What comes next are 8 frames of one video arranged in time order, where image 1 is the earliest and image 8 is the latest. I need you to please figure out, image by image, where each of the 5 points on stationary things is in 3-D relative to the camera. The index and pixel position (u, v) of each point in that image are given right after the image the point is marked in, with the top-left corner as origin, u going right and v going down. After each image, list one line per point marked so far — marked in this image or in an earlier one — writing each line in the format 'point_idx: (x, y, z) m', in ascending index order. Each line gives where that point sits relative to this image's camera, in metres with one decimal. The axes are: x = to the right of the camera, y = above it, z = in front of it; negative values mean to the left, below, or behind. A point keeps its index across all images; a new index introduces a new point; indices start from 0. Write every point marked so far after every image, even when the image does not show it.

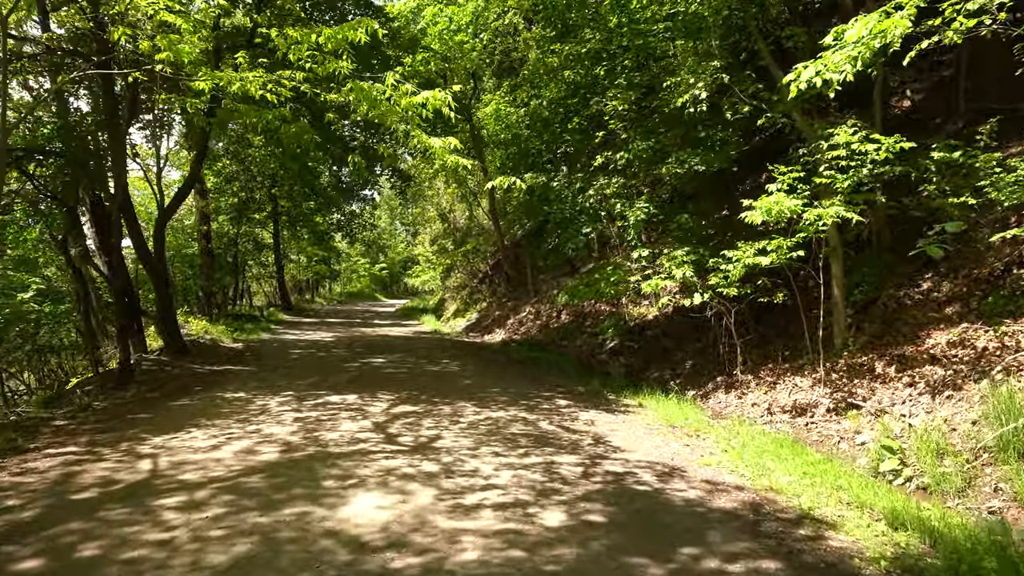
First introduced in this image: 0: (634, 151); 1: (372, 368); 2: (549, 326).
0: (+1.7, +1.9, +9.7) m
1: (-2.1, -1.2, +10.7) m
2: (+0.9, -0.9, +16.9) m
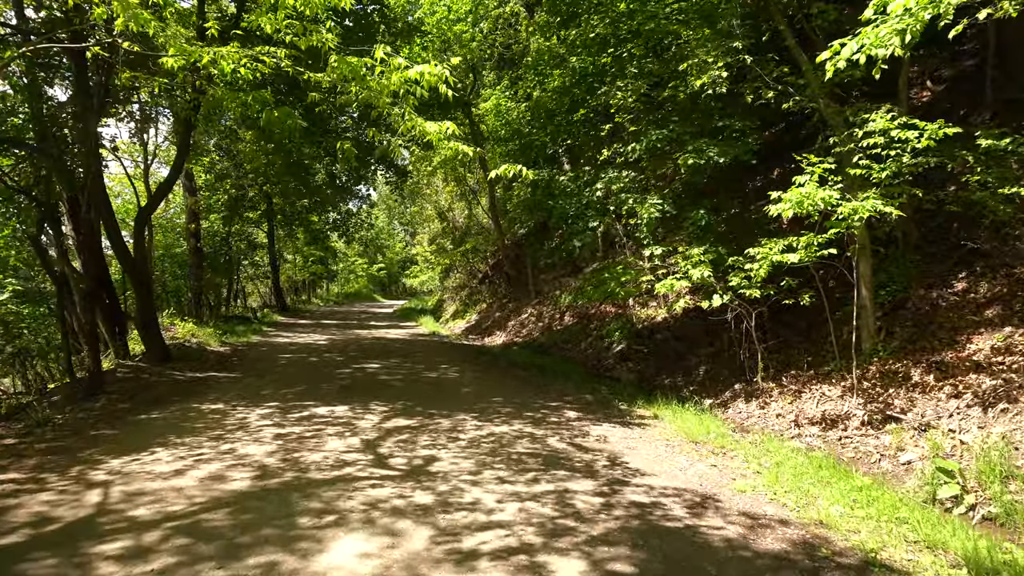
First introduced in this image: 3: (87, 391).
0: (+1.8, +1.9, +9.0) m
1: (-2.1, -1.3, +10.0) m
2: (+0.9, -1.0, +16.2) m
3: (-4.6, -1.1, +7.5) m
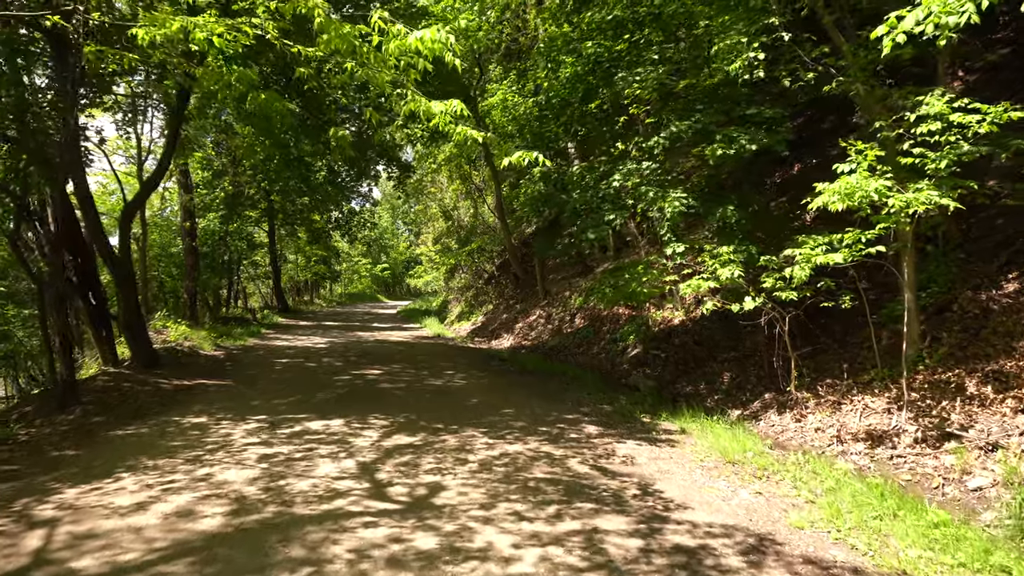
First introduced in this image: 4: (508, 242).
0: (+1.9, +1.9, +8.3) m
1: (-2.0, -1.3, +9.4) m
2: (+1.1, -1.0, +15.5) m
3: (-4.5, -1.1, +6.8) m
4: (-0.1, +1.3, +19.9) m
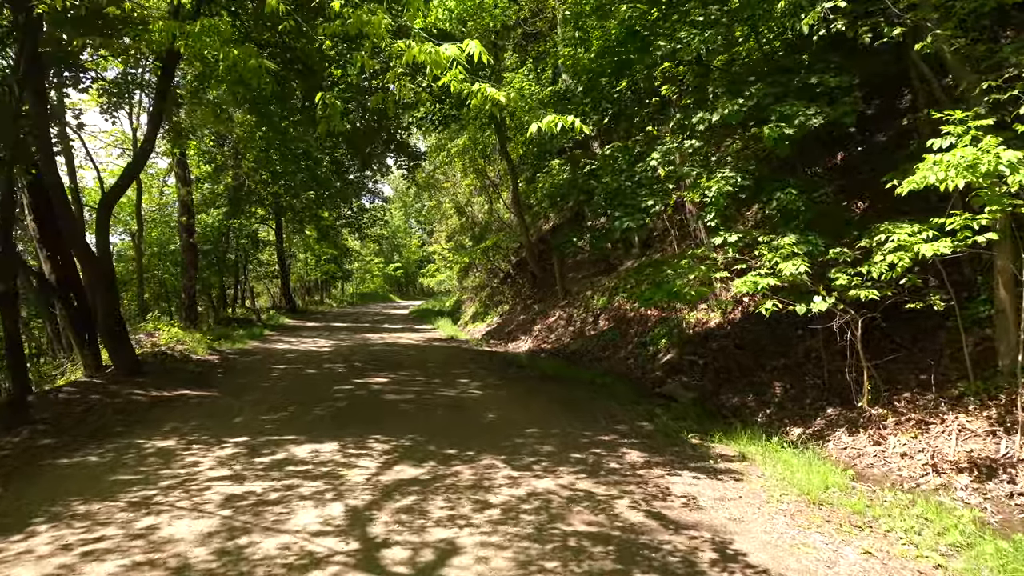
0: (+2.2, +1.9, +7.2) m
1: (-1.7, -1.3, +8.3) m
2: (+1.5, -1.0, +14.4) m
3: (-4.3, -1.1, +5.8) m
4: (+0.4, +1.4, +18.8) m
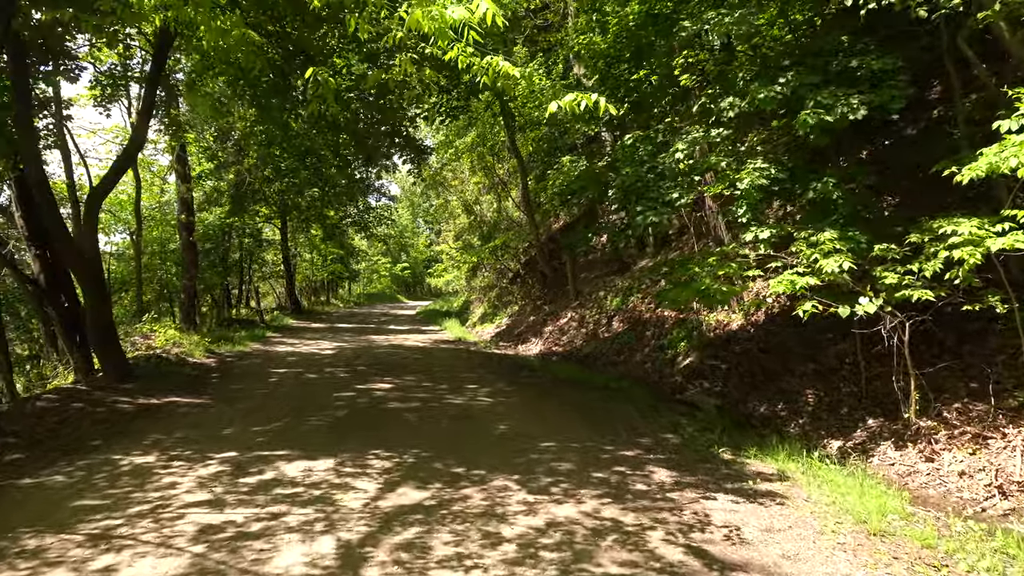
0: (+2.3, +1.9, +6.6) m
1: (-1.6, -1.3, +7.8) m
2: (+1.7, -1.0, +13.8) m
3: (-4.2, -1.1, +5.3) m
4: (+0.6, +1.3, +18.2) m
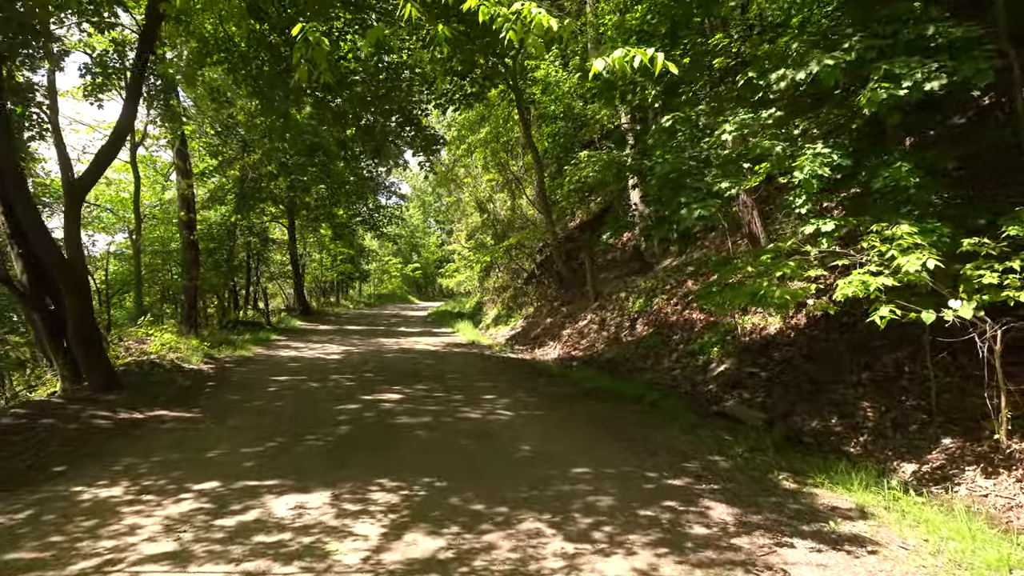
0: (+2.5, +1.9, +5.8) m
1: (-1.3, -1.3, +7.0) m
2: (+2.0, -1.0, +13.0) m
3: (-4.0, -1.1, +4.6) m
4: (+1.0, +1.3, +17.4) m
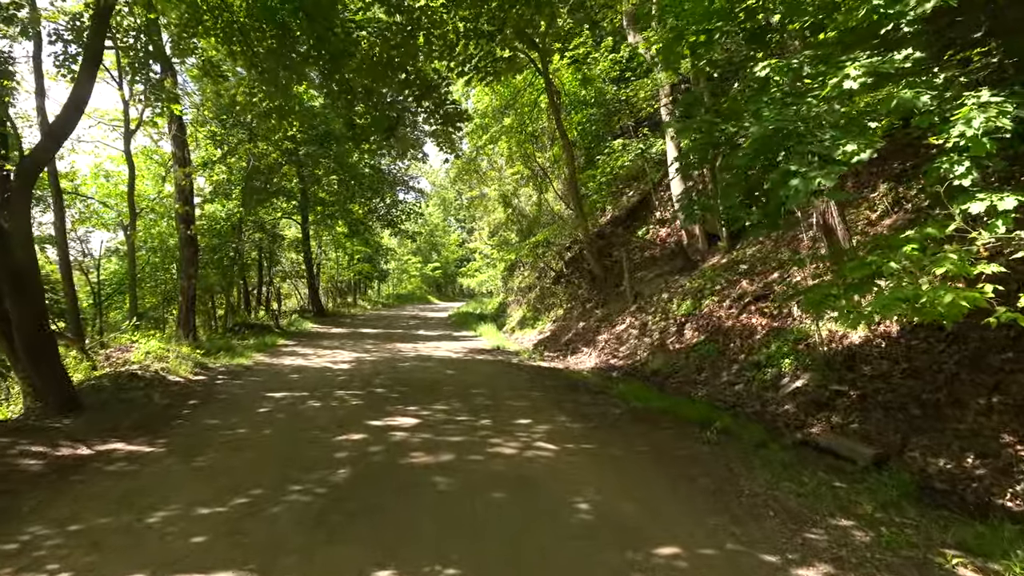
0: (+2.8, +1.9, +4.2) m
1: (-1.0, -1.3, +5.5) m
2: (+2.6, -1.0, +11.5) m
3: (-3.7, -1.1, +3.2) m
4: (+1.7, +1.3, +15.9) m
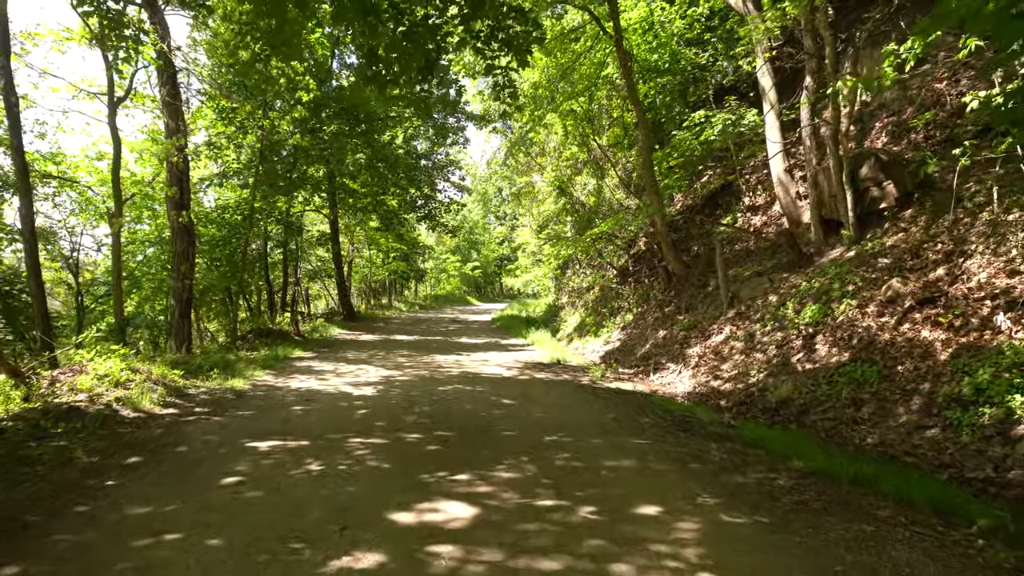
0: (+3.4, +1.9, +1.4) m
1: (-0.3, -1.3, +2.9) m
2: (+3.5, -1.0, +8.6) m
3: (-3.2, -1.1, +0.7) m
4: (+2.8, +1.3, +13.1) m
